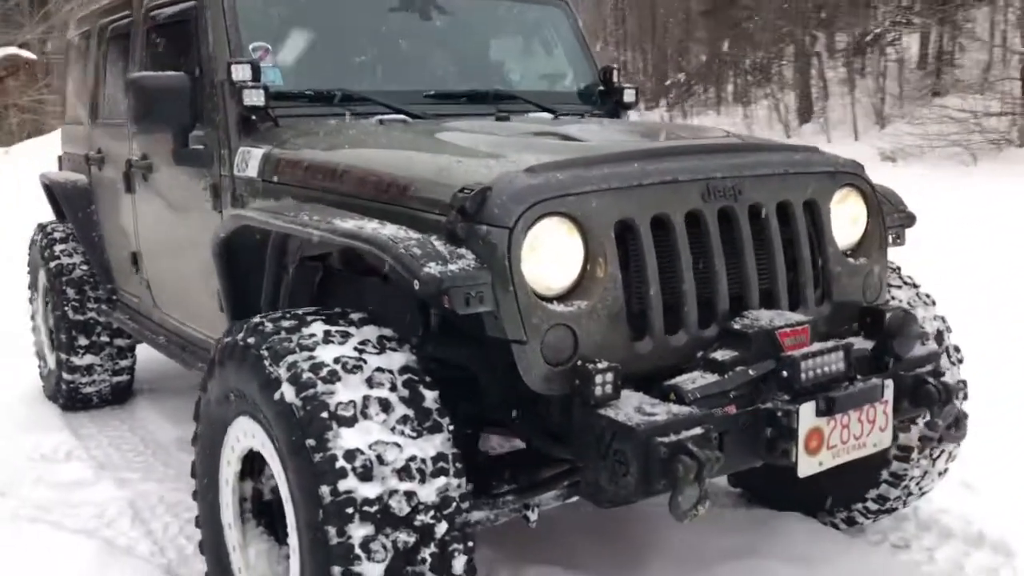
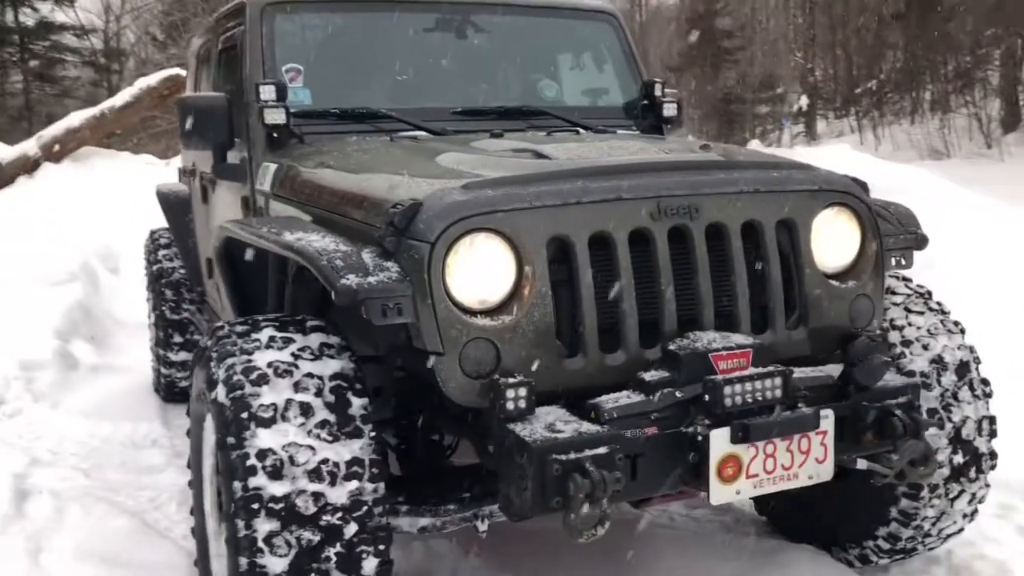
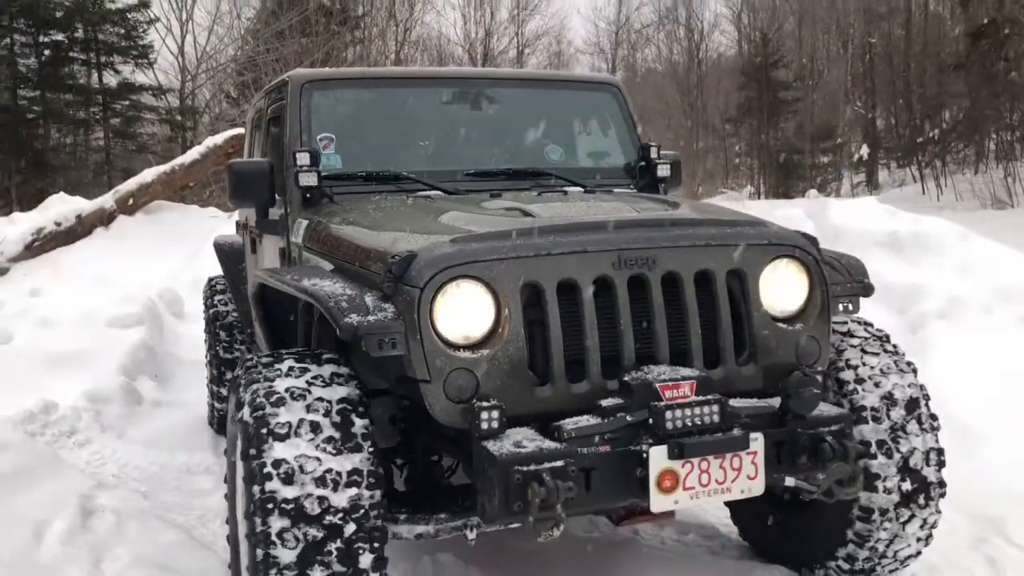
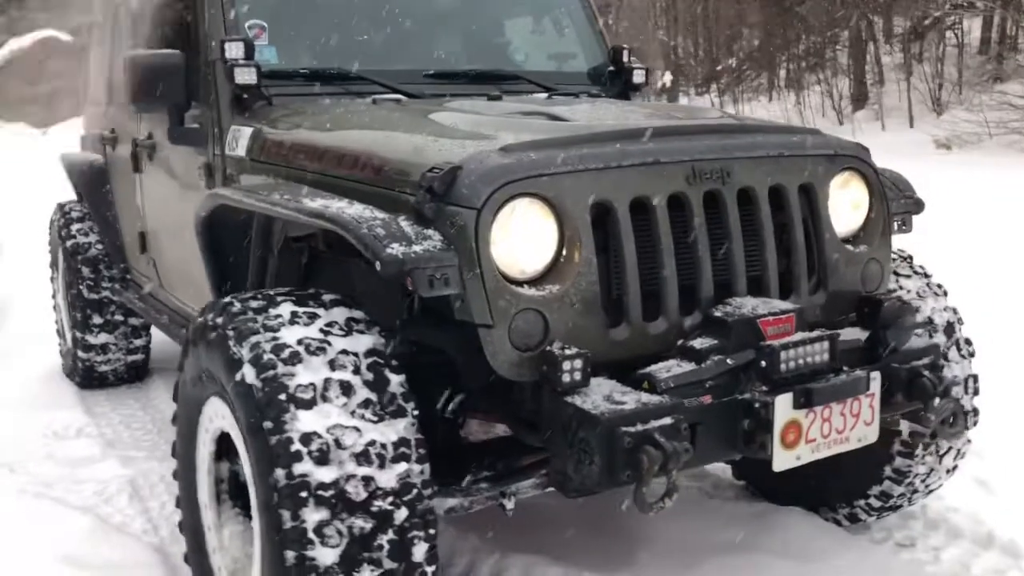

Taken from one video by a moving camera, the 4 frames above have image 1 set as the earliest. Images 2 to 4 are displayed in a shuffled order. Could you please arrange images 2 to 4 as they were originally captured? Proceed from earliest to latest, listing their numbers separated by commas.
4, 2, 3
